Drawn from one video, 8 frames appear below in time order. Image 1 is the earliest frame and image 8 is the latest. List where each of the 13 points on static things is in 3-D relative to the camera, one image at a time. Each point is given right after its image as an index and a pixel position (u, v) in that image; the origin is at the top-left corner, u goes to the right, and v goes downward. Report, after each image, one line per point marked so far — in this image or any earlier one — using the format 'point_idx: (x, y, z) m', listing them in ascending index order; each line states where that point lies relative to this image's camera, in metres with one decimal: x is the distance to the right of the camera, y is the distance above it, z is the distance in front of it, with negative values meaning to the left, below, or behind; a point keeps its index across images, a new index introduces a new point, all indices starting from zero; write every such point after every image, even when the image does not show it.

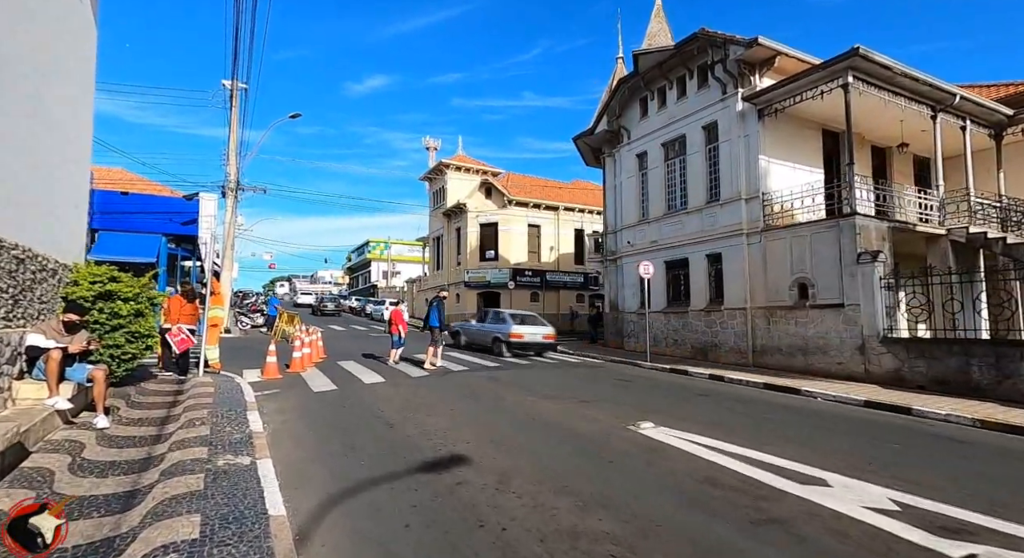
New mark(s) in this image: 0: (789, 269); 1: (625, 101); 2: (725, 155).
0: (+7.6, +0.3, +13.6) m
1: (+4.5, +7.1, +19.7) m
2: (+6.6, +3.8, +15.5) m
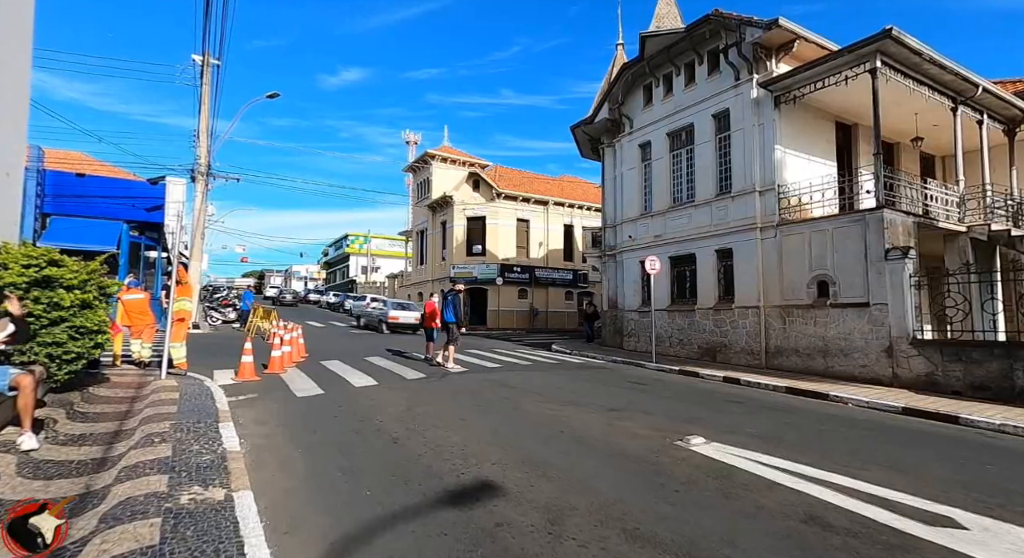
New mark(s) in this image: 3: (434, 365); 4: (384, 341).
0: (+7.6, +0.3, +12.8) m
1: (+4.4, +7.2, +18.8) m
2: (+6.6, +3.9, +14.7) m
3: (-1.9, -2.2, +12.4) m
4: (-4.7, -2.3, +18.3) m
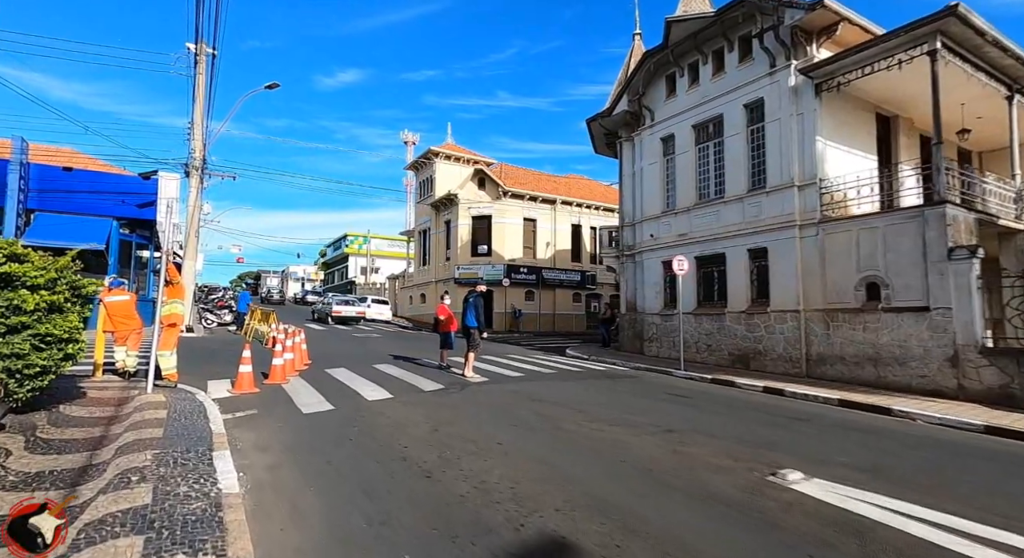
0: (+8.2, +0.3, +11.8) m
1: (+4.9, +7.2, +17.7) m
2: (+7.1, +3.9, +13.7) m
3: (-1.3, -2.2, +11.4) m
4: (-4.2, -2.3, +17.2) m
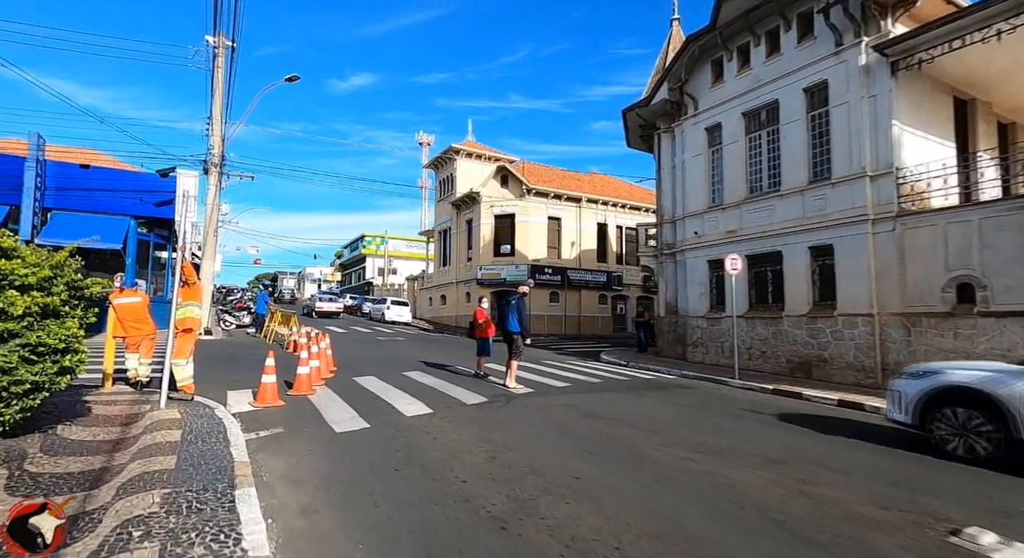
0: (+9.1, +0.3, +10.5) m
1: (+6.0, +7.2, +16.6) m
2: (+8.1, +3.9, +12.4) m
3: (-0.4, -2.2, +10.3) m
4: (-3.1, -2.3, +16.2) m
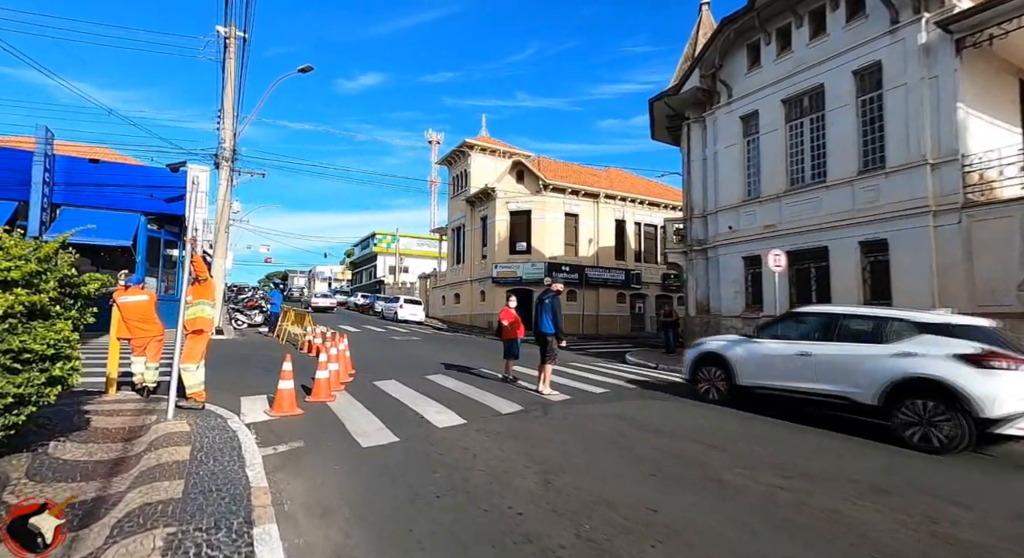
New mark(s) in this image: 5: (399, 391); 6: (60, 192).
0: (+9.8, +0.4, +9.6) m
1: (+6.8, +7.3, +15.7) m
2: (+8.8, +4.0, +11.5) m
3: (+0.2, -2.1, +9.5) m
4: (-2.4, -2.2, +15.5) m
5: (-2.1, -2.1, +9.2) m
6: (-17.1, +3.3, +18.8) m
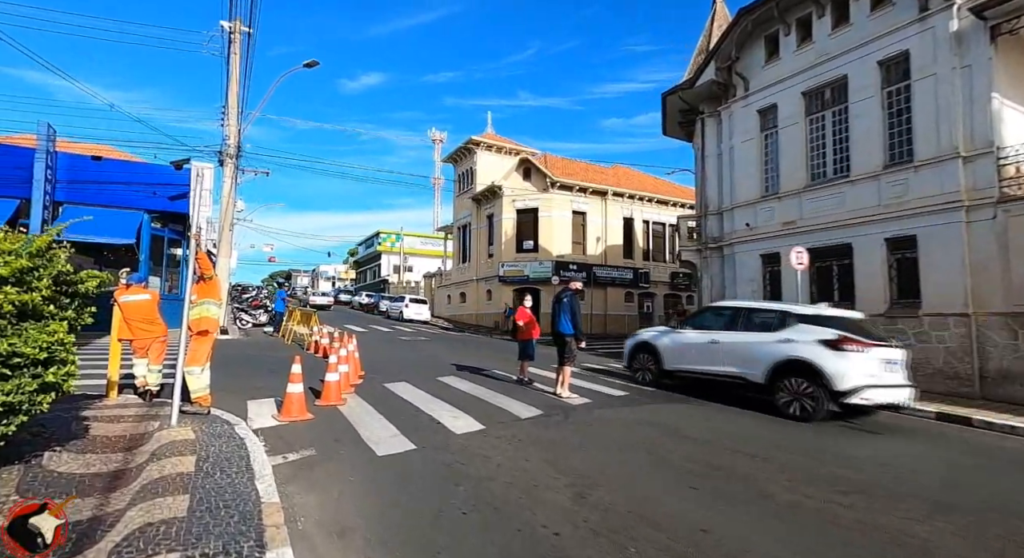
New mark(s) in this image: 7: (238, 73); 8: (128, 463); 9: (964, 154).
0: (+10.1, +0.4, +9.2) m
1: (+7.1, +7.3, +15.2) m
2: (+9.1, +4.0, +11.1) m
3: (+0.5, -2.1, +9.2) m
4: (-2.0, -2.2, +15.1) m
5: (-1.8, -2.0, +8.8) m
6: (-16.7, +3.3, +18.5) m
7: (-11.0, +8.2, +19.9) m
8: (-3.5, -1.7, +4.6) m
9: (+9.4, +2.6, +10.4) m
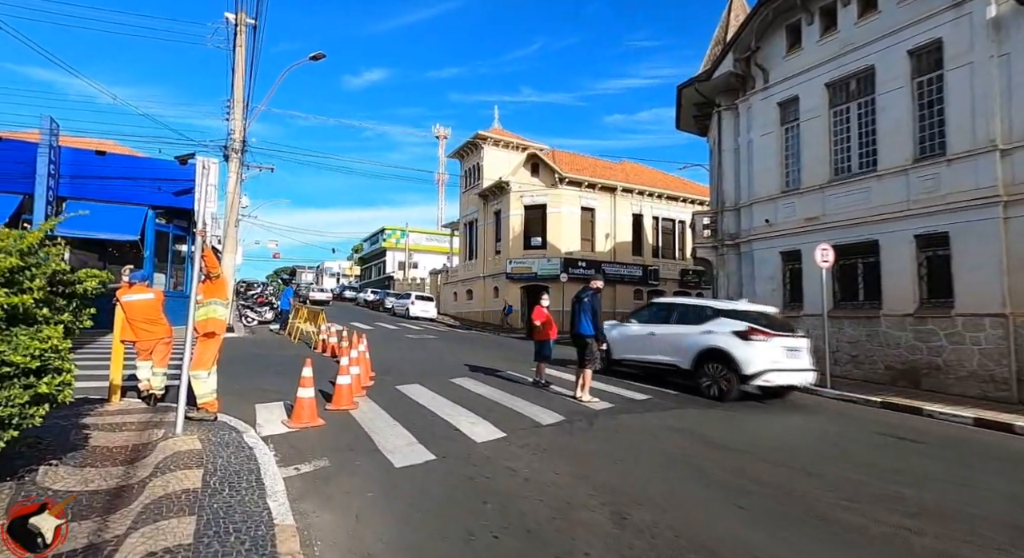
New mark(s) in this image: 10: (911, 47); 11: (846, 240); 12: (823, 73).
0: (+10.4, +0.4, +8.7) m
1: (+7.5, +7.4, +14.7) m
2: (+9.4, +4.0, +10.6) m
3: (+0.9, -2.1, +8.8) m
4: (-1.7, -2.1, +14.7) m
5: (-1.5, -2.0, +8.5) m
6: (-16.3, +3.4, +18.2) m
7: (-10.6, +8.4, +19.5) m
8: (-3.3, -1.7, +4.2) m
9: (+9.7, +2.6, +9.9) m
10: (+9.1, +5.3, +11.3) m
11: (+8.4, +1.0, +12.5) m
12: (+8.3, +5.5, +13.2) m
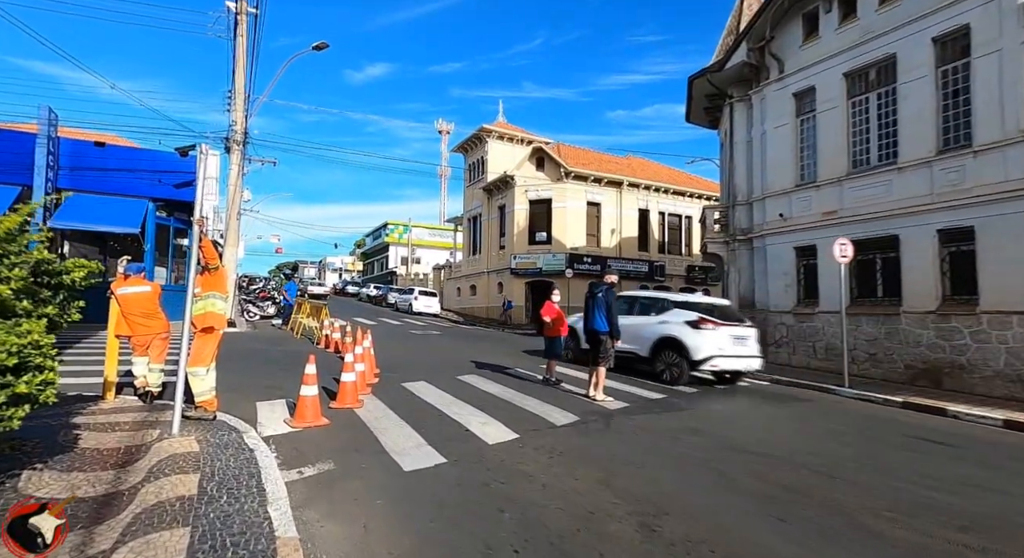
0: (+10.6, +0.5, +8.3) m
1: (+7.7, +7.5, +14.3) m
2: (+9.6, +4.1, +10.2) m
3: (+1.0, -2.0, +8.5) m
4: (-1.5, -2.0, +14.4) m
5: (-1.3, -1.9, +8.1) m
6: (-16.1, +3.7, +17.9) m
7: (-10.3, +8.6, +19.1) m
8: (-3.1, -1.6, +3.9) m
9: (+9.9, +2.7, +9.5) m
10: (+9.3, +5.4, +10.9) m
11: (+8.6, +1.1, +12.2) m
12: (+8.5, +5.6, +12.8) m
